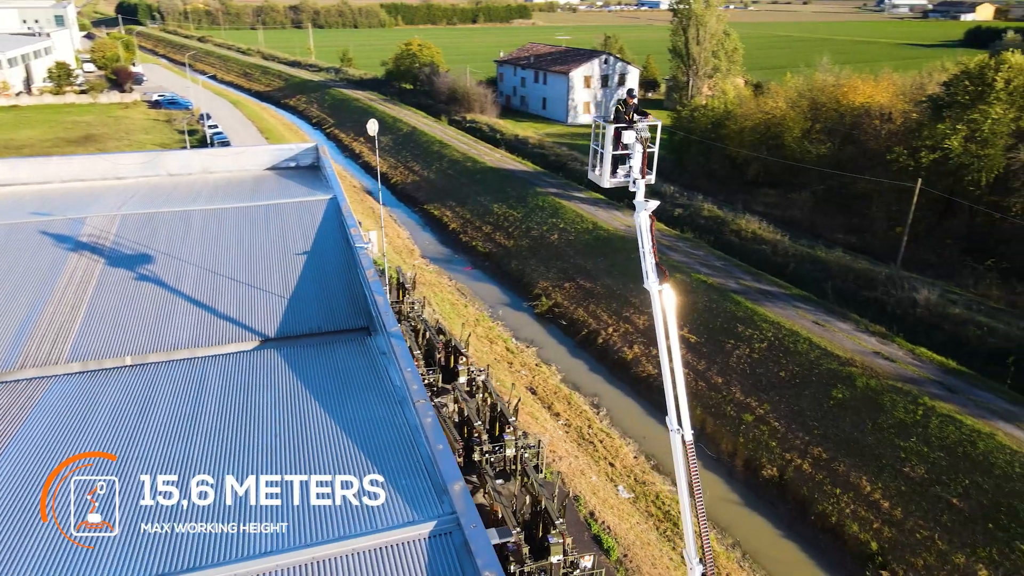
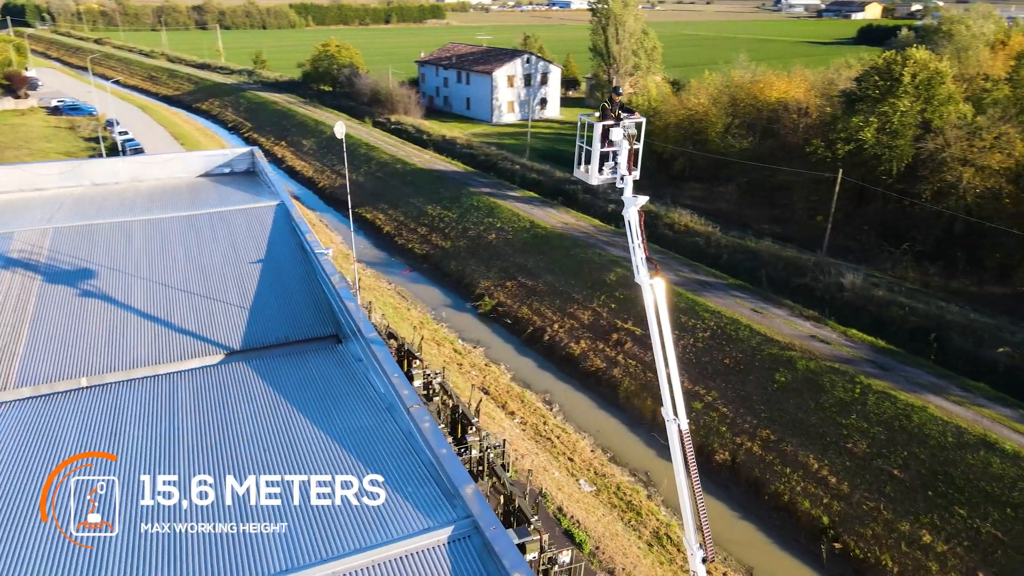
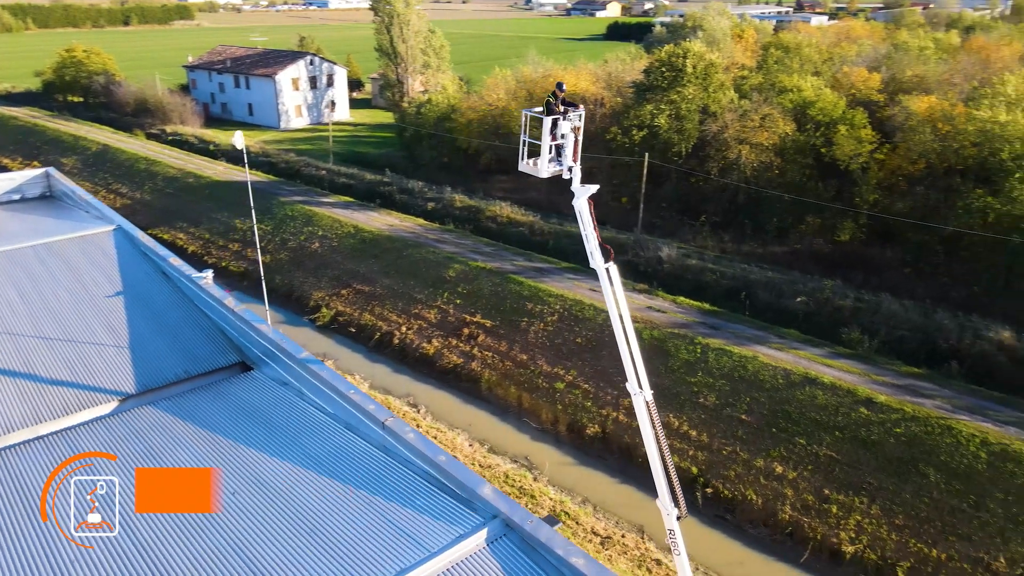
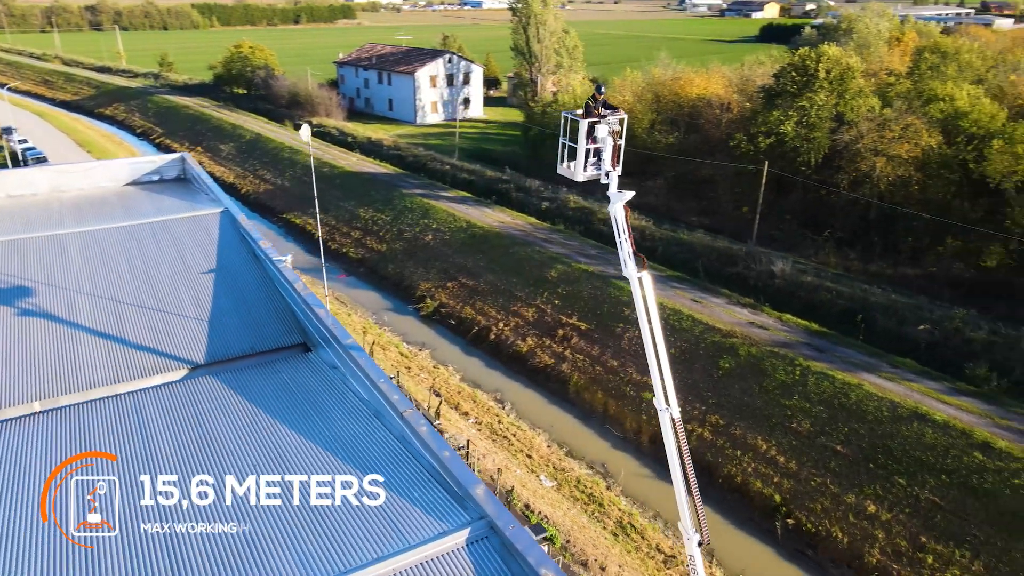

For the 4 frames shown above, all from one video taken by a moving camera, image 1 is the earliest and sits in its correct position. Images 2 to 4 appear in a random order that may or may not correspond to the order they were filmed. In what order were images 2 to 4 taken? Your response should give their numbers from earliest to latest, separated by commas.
2, 4, 3
